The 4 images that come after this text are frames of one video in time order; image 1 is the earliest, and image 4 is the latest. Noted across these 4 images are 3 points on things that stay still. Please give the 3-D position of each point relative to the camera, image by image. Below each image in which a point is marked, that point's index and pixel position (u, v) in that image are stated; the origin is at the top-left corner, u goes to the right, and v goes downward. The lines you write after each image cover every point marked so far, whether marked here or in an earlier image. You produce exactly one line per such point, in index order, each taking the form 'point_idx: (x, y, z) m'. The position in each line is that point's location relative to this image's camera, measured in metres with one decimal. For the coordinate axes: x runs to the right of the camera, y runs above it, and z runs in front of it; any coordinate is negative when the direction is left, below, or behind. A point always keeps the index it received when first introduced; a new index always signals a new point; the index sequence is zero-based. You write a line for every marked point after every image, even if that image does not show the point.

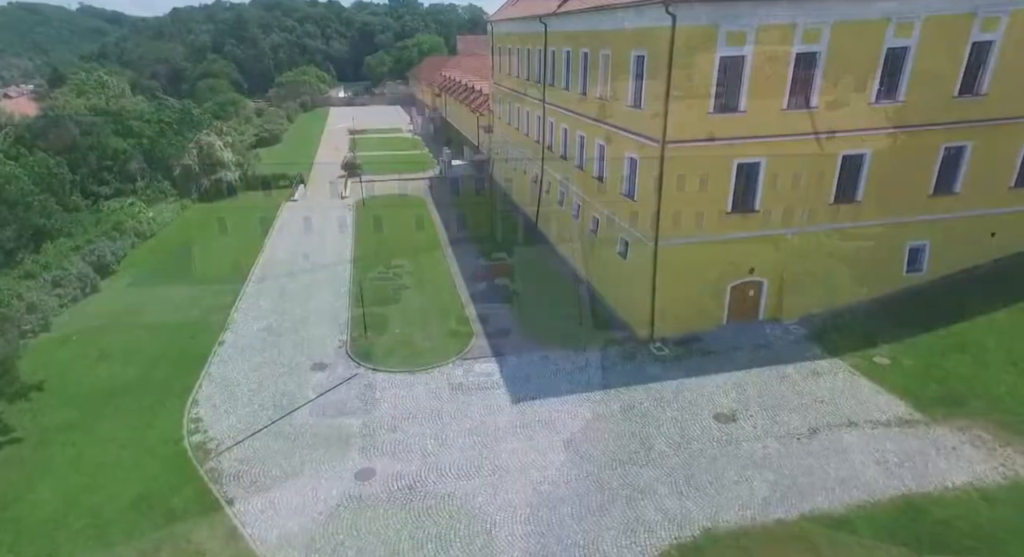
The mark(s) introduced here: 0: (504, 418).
0: (-0.2, -3.9, +17.3) m
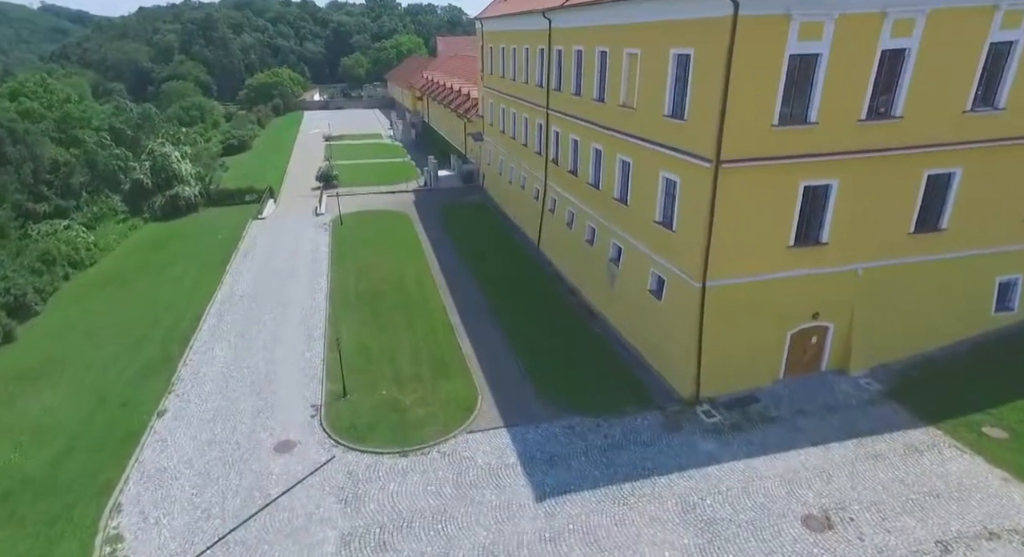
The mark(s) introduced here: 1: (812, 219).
0: (+0.4, -5.2, +13.2) m
1: (+8.1, +1.6, +16.8) m
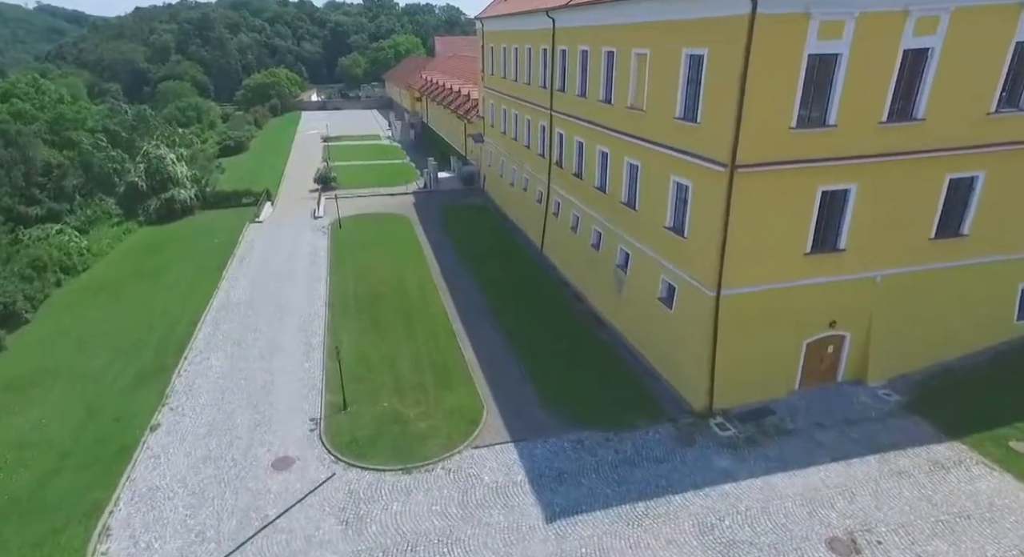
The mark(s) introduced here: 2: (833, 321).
0: (+0.6, -5.5, +12.6) m
1: (+8.2, +1.4, +16.2) m
2: (+8.7, -1.2, +17.0) m
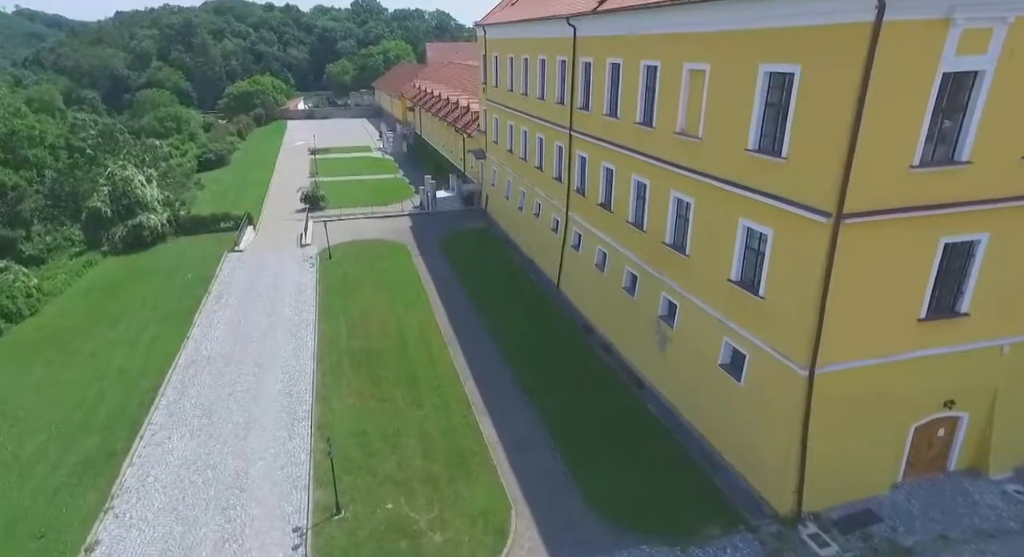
0: (+1.5, -7.0, +9.1) m
1: (+9.0, -0.1, +12.9) m
2: (+9.5, -2.7, +13.6) m
